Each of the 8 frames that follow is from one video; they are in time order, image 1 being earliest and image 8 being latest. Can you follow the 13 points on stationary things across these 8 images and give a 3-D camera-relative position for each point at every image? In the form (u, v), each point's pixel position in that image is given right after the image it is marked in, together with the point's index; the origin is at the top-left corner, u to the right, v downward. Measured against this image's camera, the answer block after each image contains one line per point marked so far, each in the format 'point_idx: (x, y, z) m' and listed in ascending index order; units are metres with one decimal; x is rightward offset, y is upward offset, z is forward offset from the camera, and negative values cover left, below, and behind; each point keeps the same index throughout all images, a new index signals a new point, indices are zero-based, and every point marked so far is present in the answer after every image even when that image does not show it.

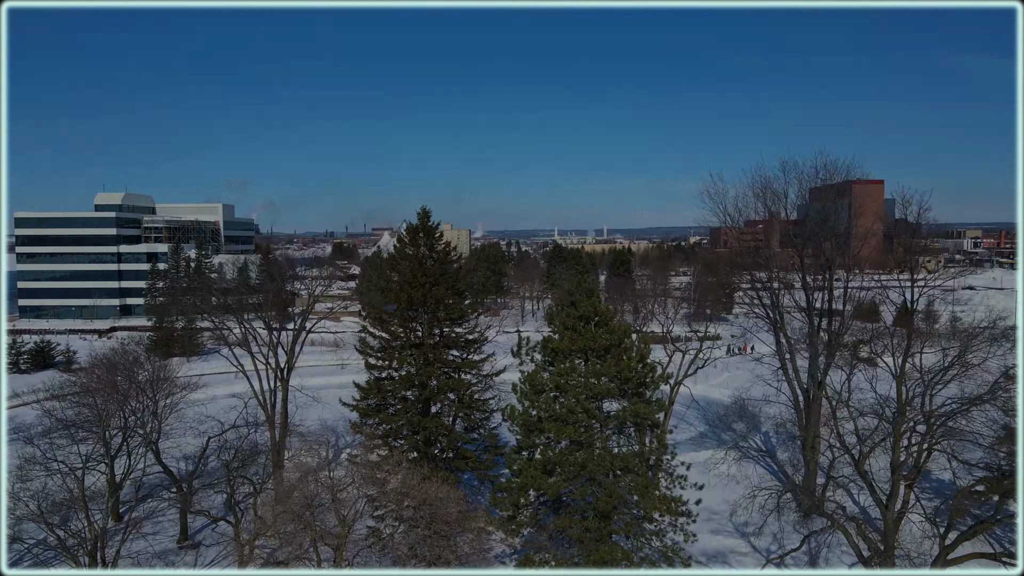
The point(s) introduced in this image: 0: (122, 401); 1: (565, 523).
0: (-6.0, -1.7, +9.4) m
1: (+0.6, -2.6, +6.6) m
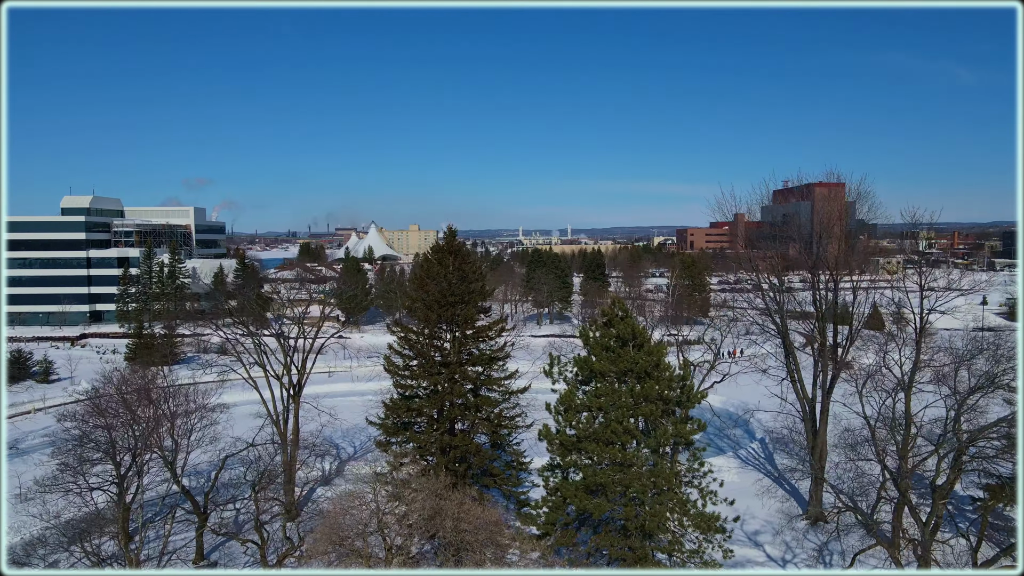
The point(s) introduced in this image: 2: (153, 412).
0: (-5.7, -2.0, +9.3) m
1: (+1.1, -2.8, +6.7) m
2: (-5.8, -2.0, +9.9) m
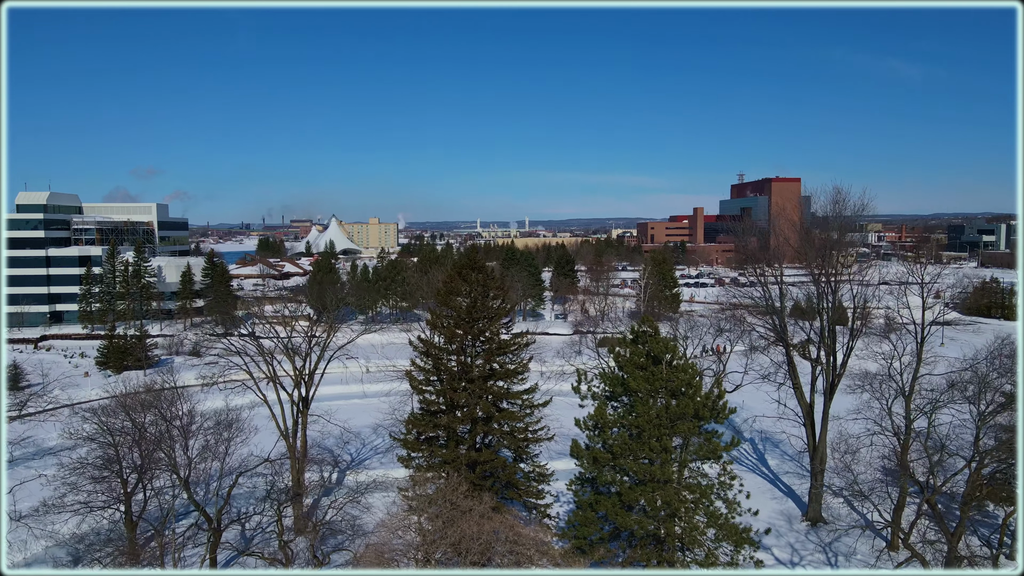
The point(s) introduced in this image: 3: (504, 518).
0: (-5.4, -2.2, +9.1) m
1: (+1.5, -3.0, +6.8) m
2: (-5.5, -2.2, +9.7) m
3: (-0.1, -3.0, +8.1) m
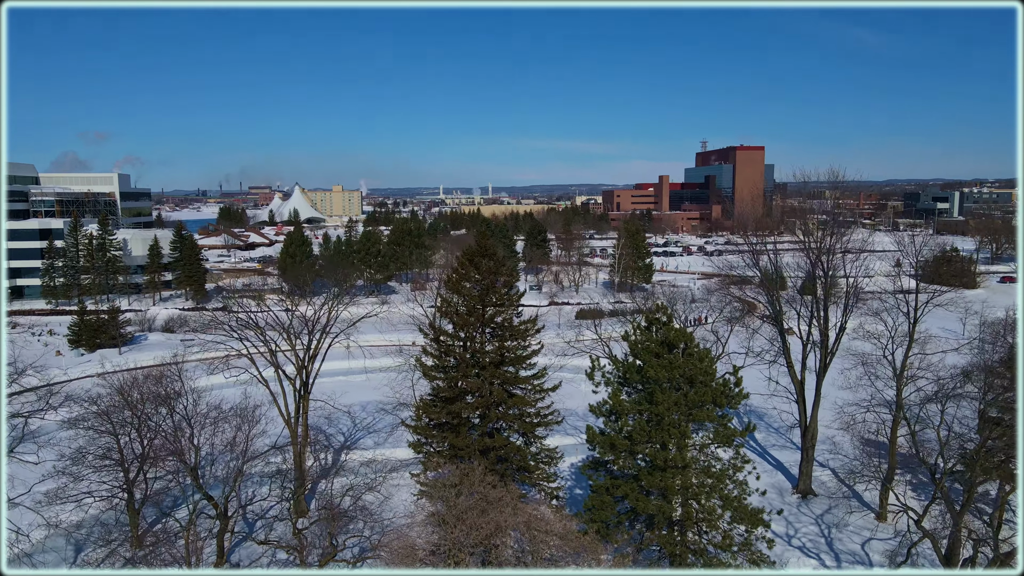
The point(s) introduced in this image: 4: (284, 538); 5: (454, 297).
0: (-5.2, -2.0, +8.9) m
1: (+1.7, -2.9, +7.0) m
2: (-5.4, -2.0, +9.5) m
3: (+0.1, -2.9, +8.2) m
4: (-3.6, -3.9, +9.6) m
5: (-0.8, -0.1, +9.1) m
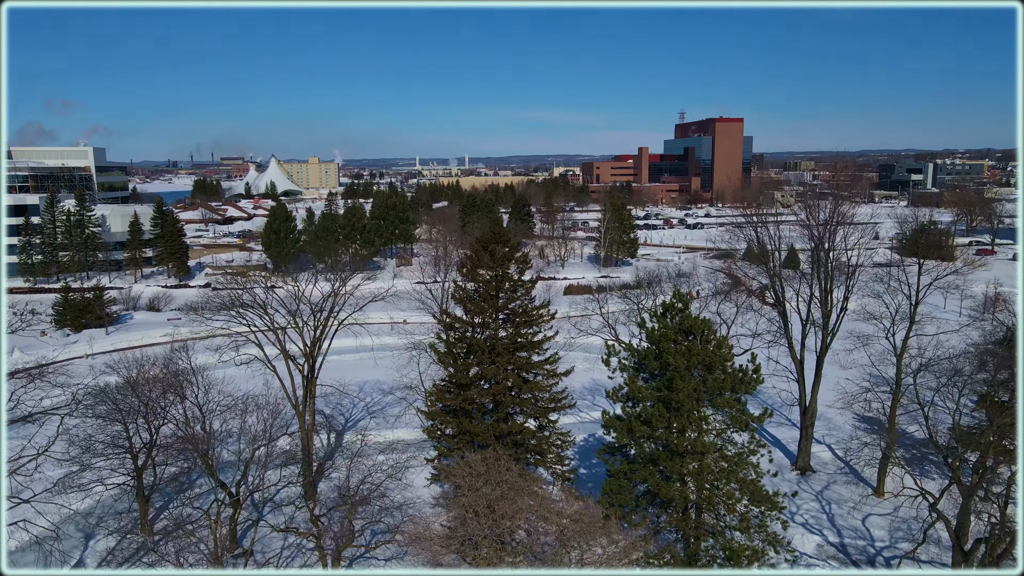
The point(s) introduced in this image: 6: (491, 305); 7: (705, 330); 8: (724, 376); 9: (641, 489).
0: (-5.0, -1.9, +8.9) m
1: (+2.0, -2.7, +7.2) m
2: (-5.2, -1.8, +9.5) m
3: (+0.3, -2.7, +8.3) m
4: (-3.4, -3.7, +9.7) m
5: (-0.7, +0.1, +9.1) m
6: (-0.3, -0.2, +8.6) m
7: (+2.3, -0.5, +7.4) m
8: (+2.5, -1.0, +7.2) m
9: (+1.6, -2.5, +7.5) m
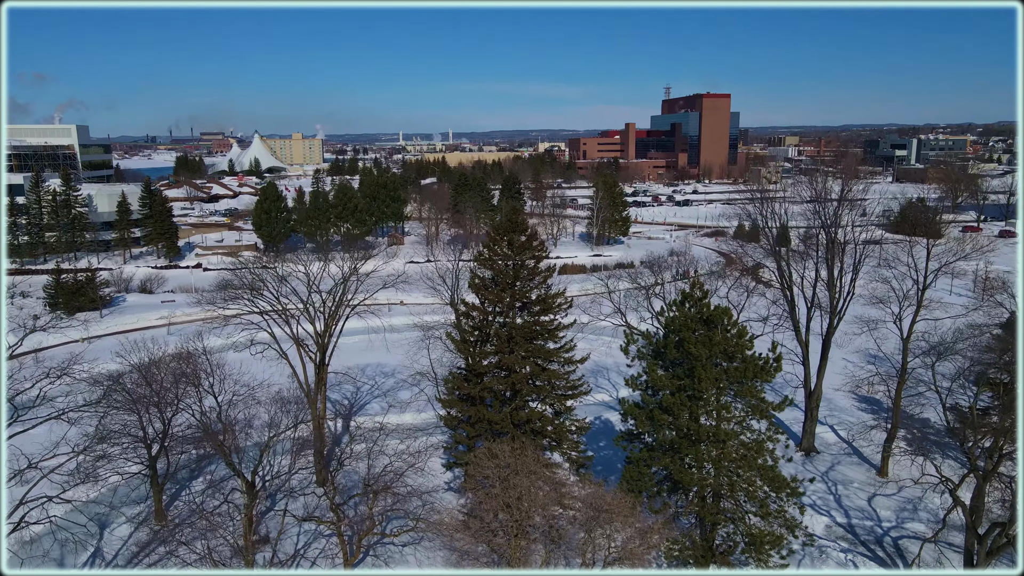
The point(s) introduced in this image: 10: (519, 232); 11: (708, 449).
0: (-4.8, -1.7, +8.9) m
1: (+2.2, -2.6, +7.3) m
2: (-5.0, -1.6, +9.4) m
3: (+0.5, -2.5, +8.4) m
4: (-3.2, -3.5, +9.7) m
5: (-0.4, +0.2, +9.1) m
6: (-0.1, -0.1, +8.6) m
7: (+2.6, -0.4, +7.5) m
8: (+2.7, -0.9, +7.2) m
9: (+1.8, -2.3, +7.6) m
10: (+0.1, +0.8, +8.7) m
11: (+2.3, -1.9, +7.2) m
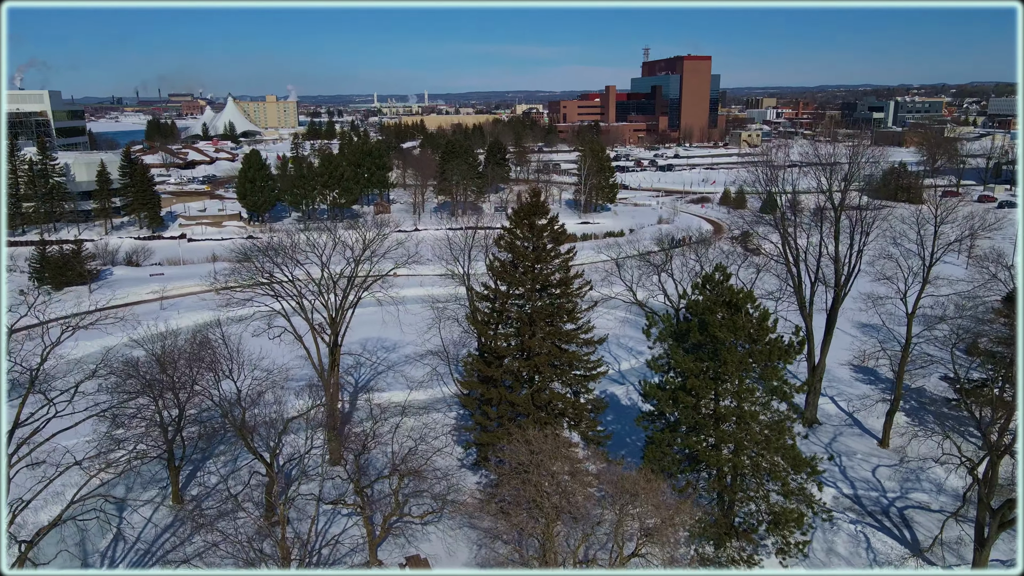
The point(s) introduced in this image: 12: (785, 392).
0: (-4.5, -1.5, +8.8) m
1: (+2.5, -2.4, +7.5) m
2: (-4.7, -1.4, +9.4) m
3: (+0.8, -2.3, +8.5) m
4: (-2.9, -3.2, +9.8) m
5: (-0.2, +0.5, +9.0) m
6: (+0.2, +0.2, +8.6) m
7: (+2.9, -0.2, +7.5) m
8: (+3.0, -0.7, +7.3) m
9: (+2.1, -2.1, +7.8) m
10: (+0.4, +1.1, +8.6) m
11: (+2.6, -1.7, +7.3) m
12: (+3.3, -1.3, +7.4) m
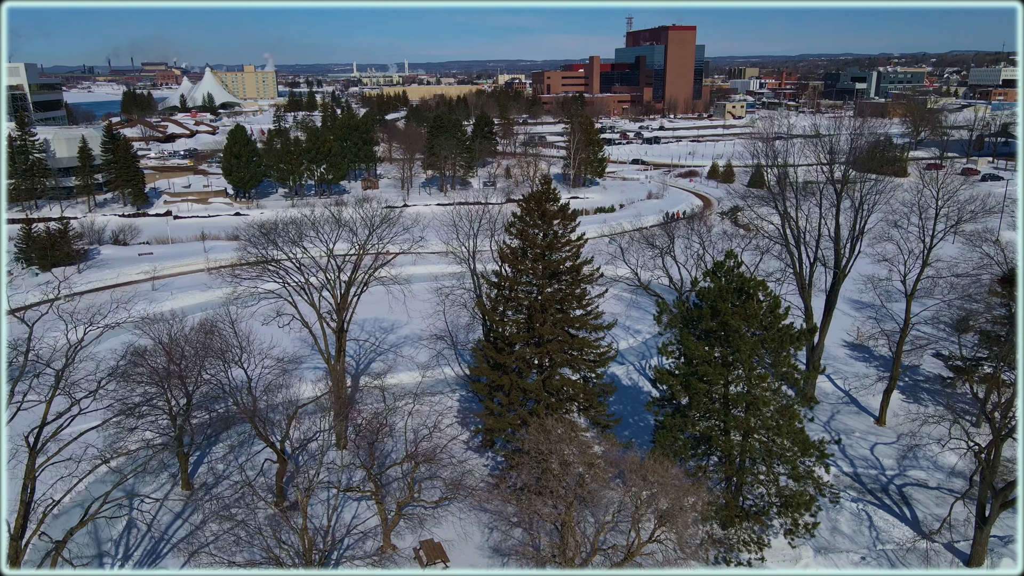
0: (-4.4, -1.3, +8.8) m
1: (+2.7, -2.3, +7.6) m
2: (-4.6, -1.2, +9.4) m
3: (+1.0, -2.1, +8.6) m
4: (-2.8, -3.0, +9.9) m
5: (0.0, +0.7, +9.0) m
6: (+0.3, +0.4, +8.6) m
7: (+3.1, 0.0, +7.6) m
8: (+3.2, -0.6, +7.4) m
9: (+2.3, -2.0, +7.9) m
10: (+0.5, +1.3, +8.6) m
11: (+2.8, -1.5, +7.5) m
12: (+3.5, -1.1, +7.5) m
